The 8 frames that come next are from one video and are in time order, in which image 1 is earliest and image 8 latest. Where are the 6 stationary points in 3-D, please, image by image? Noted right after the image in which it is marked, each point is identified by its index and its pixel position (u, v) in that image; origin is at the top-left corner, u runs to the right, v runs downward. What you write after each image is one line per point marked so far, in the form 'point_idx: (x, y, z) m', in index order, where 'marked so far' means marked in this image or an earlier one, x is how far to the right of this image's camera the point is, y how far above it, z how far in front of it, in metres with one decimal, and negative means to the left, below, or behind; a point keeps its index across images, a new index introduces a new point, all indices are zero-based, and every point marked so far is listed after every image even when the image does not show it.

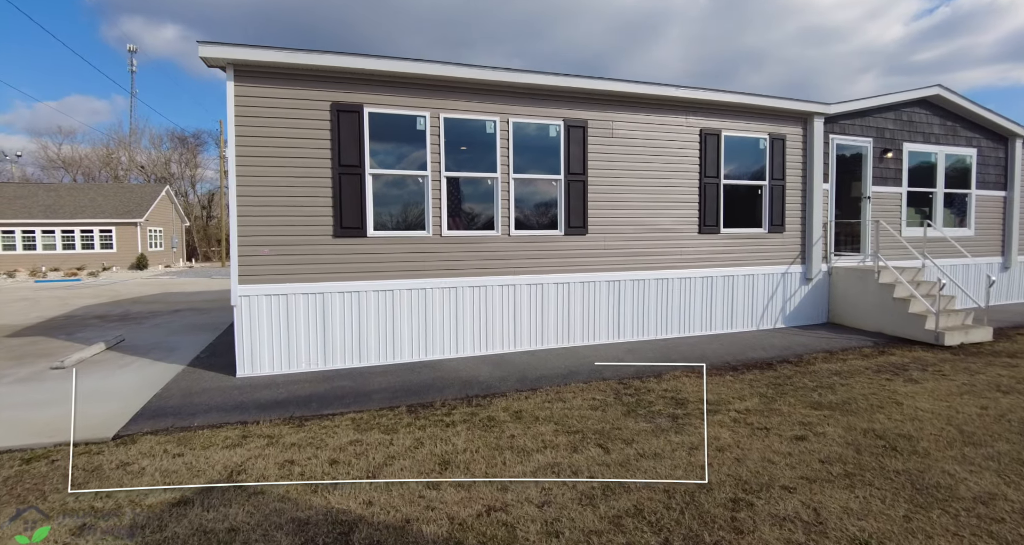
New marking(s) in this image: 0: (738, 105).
0: (+3.4, +2.5, +8.2) m
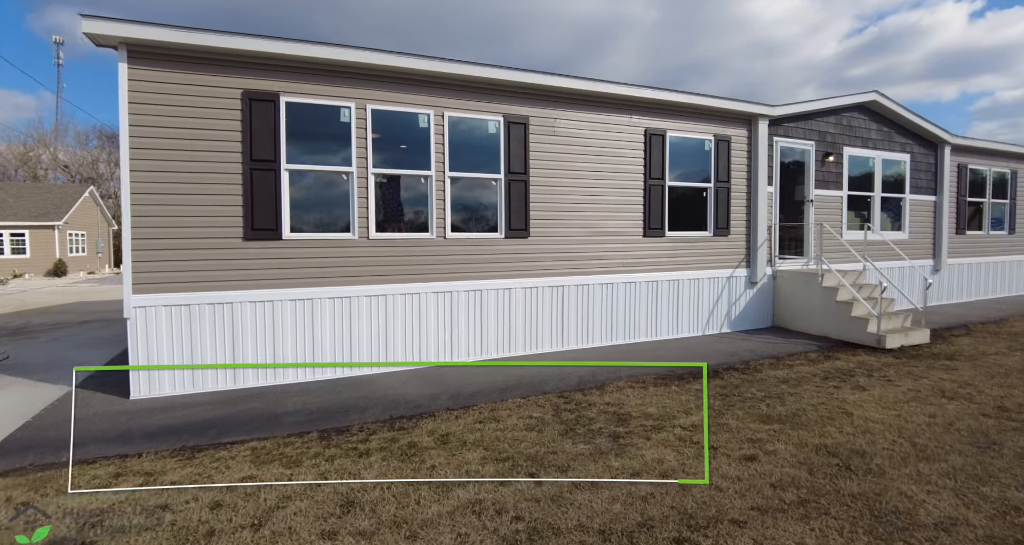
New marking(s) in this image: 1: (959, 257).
0: (+2.5, +2.5, +8.0) m
1: (+9.4, +0.4, +11.3) m
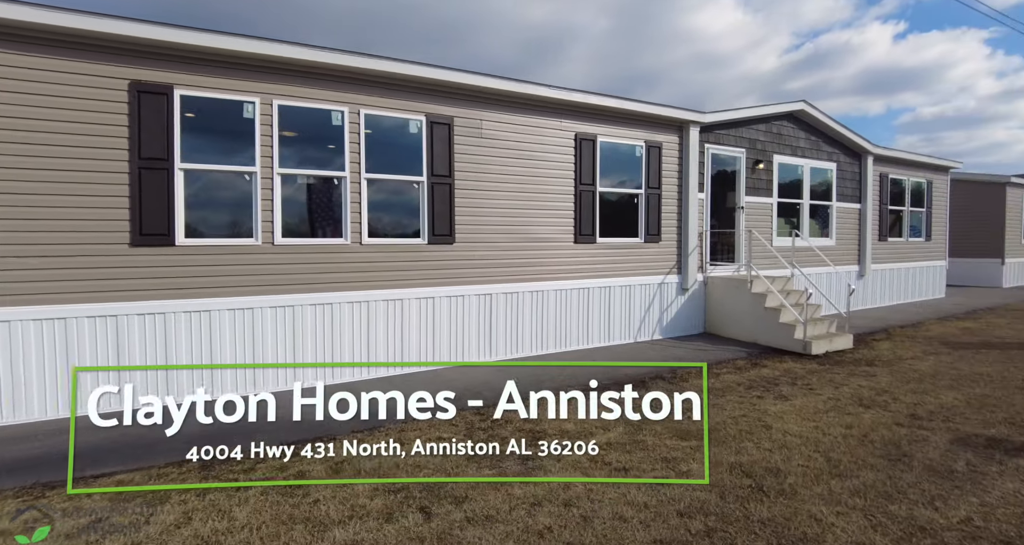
0: (+1.5, +2.4, +7.9) m
1: (+8.1, +0.2, +11.8) m
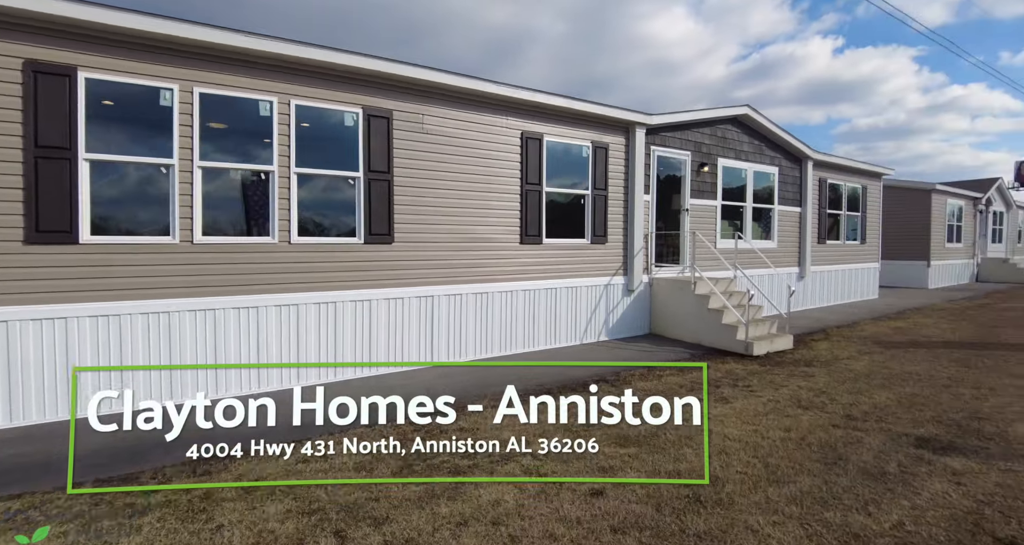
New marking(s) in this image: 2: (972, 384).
0: (+0.7, +2.4, +7.7) m
1: (+6.9, +0.2, +12.2) m
2: (+4.7, -1.1, +5.5) m
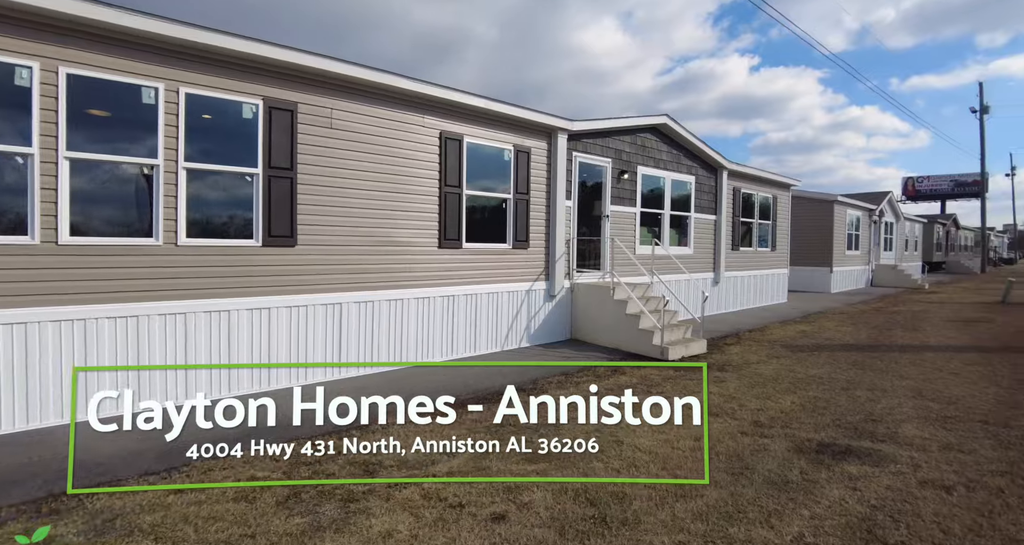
0: (-0.4, +2.3, +7.5) m
1: (+5.2, +0.1, +12.7) m
2: (+3.8, -1.2, +5.8) m
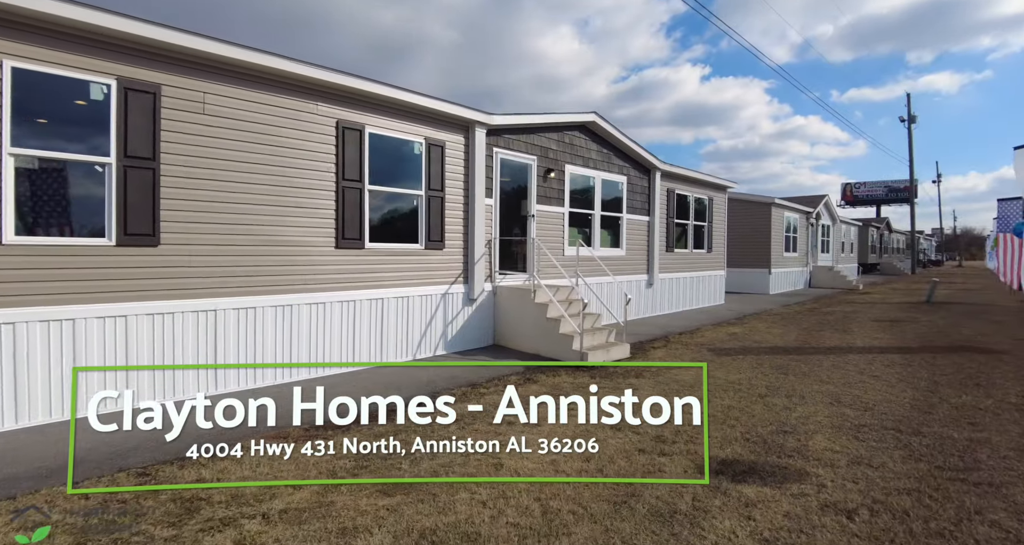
0: (-1.6, +2.2, +6.9) m
1: (+3.6, 0.0, +12.5) m
2: (+2.8, -1.2, +5.5) m
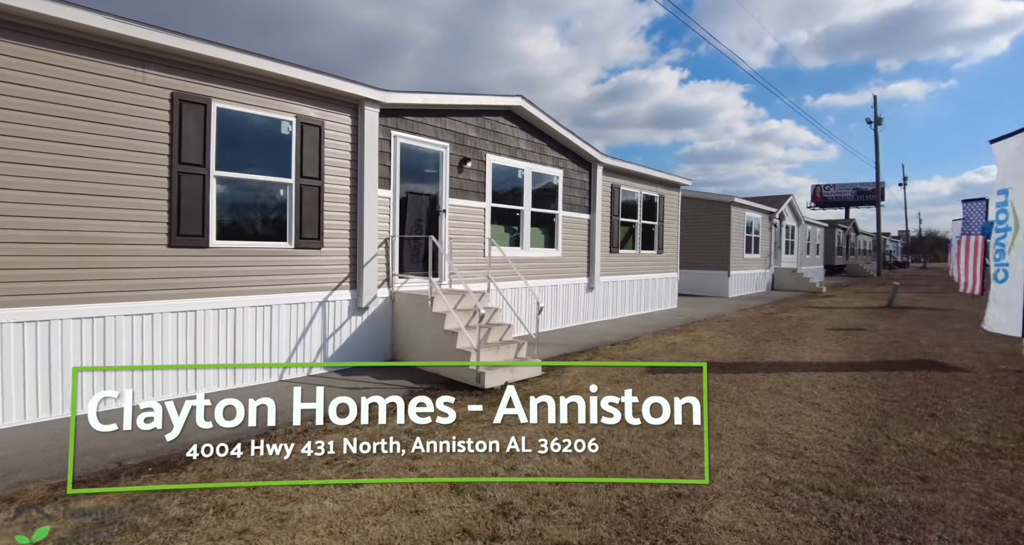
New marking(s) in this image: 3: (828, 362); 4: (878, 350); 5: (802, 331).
0: (-2.9, +2.2, +5.7) m
1: (+2.1, 0.0, +11.4) m
2: (+1.5, -1.3, +4.4) m
3: (+4.3, -1.2, +7.3) m
4: (+5.6, -1.2, +8.3) m
5: (+5.6, -1.1, +10.4) m
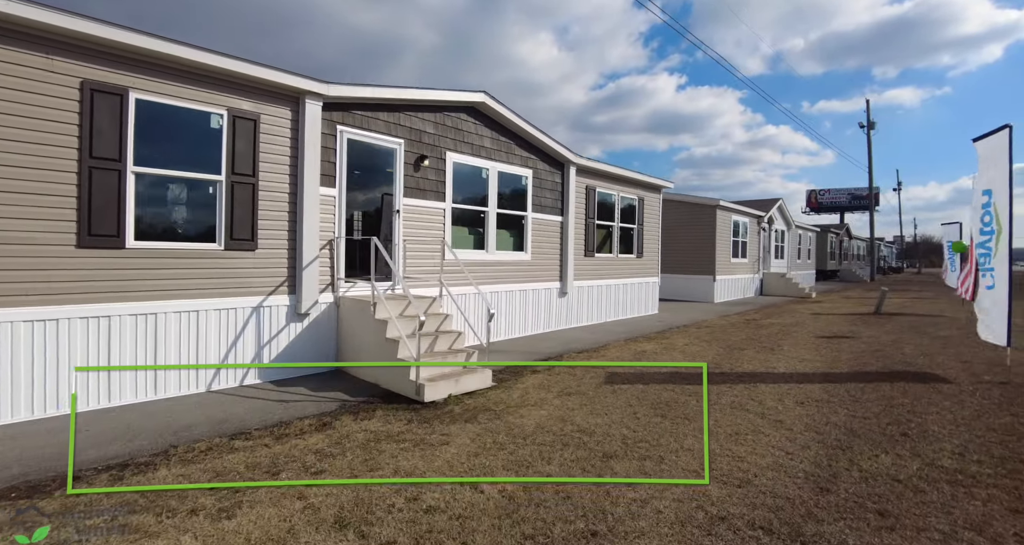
0: (-3.5, +2.2, +5.3) m
1: (+1.5, -0.1, +11.0) m
2: (+1.0, -1.3, +4.0) m
3: (+3.7, -1.3, +6.8) m
4: (+5.0, -1.3, +7.9) m
5: (+5.0, -1.2, +10.0) m
